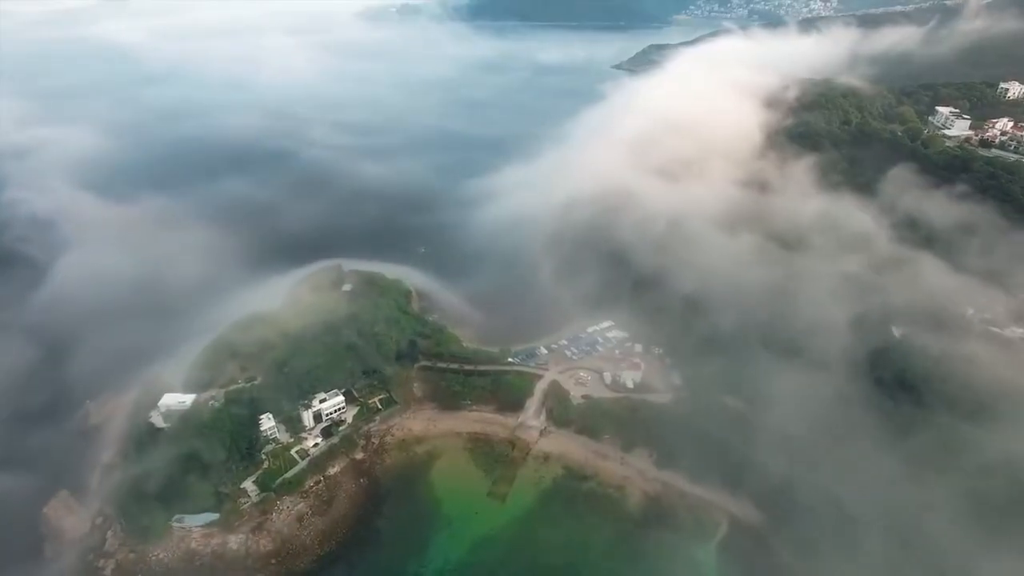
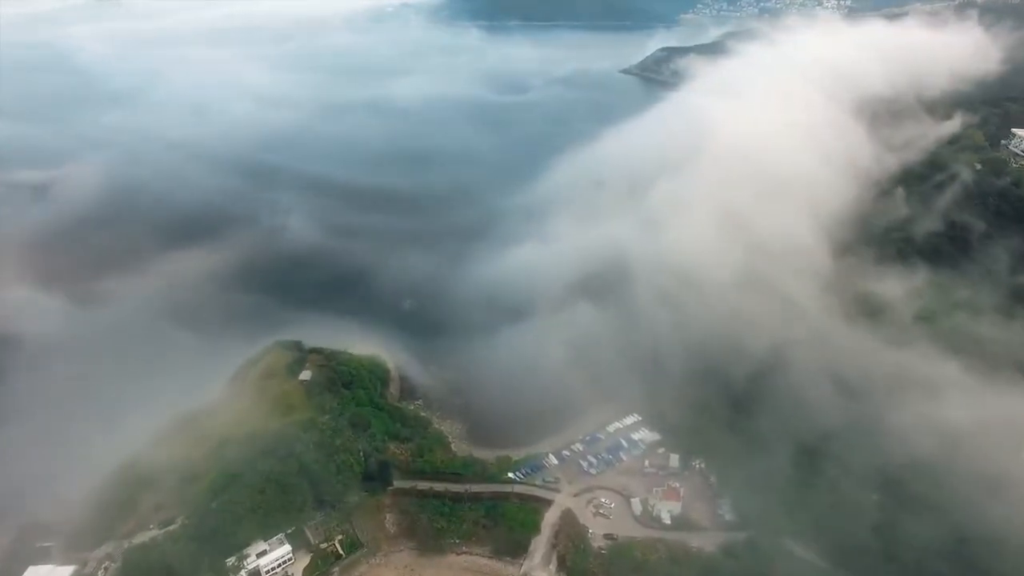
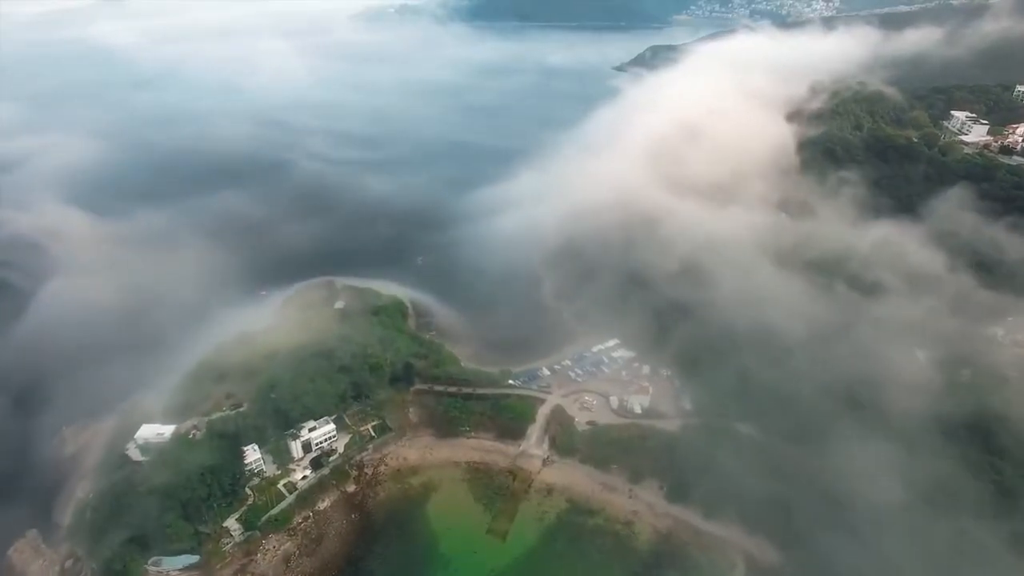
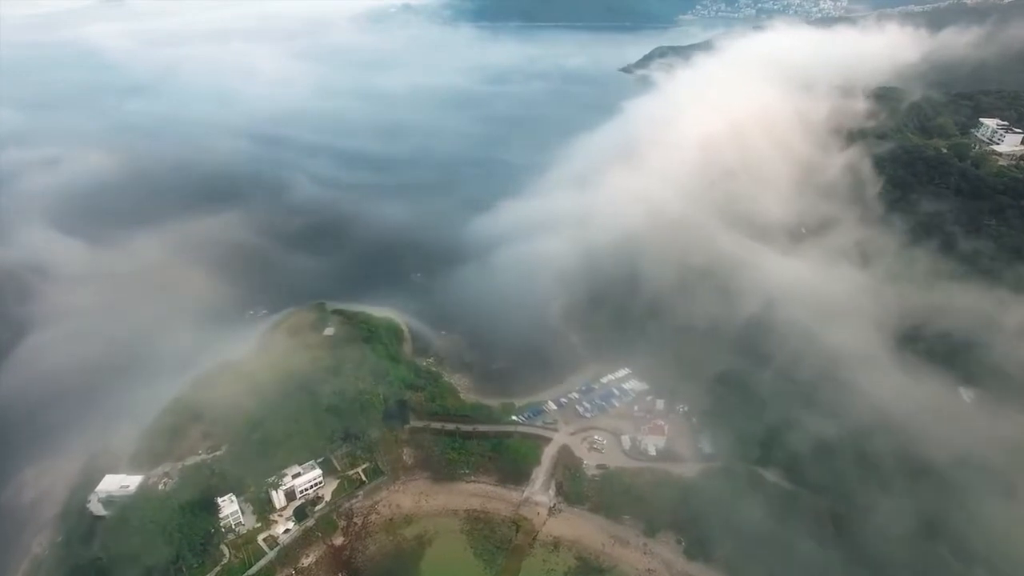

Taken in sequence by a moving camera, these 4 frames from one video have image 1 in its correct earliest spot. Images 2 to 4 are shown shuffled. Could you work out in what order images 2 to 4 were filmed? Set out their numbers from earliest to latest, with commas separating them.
3, 4, 2
